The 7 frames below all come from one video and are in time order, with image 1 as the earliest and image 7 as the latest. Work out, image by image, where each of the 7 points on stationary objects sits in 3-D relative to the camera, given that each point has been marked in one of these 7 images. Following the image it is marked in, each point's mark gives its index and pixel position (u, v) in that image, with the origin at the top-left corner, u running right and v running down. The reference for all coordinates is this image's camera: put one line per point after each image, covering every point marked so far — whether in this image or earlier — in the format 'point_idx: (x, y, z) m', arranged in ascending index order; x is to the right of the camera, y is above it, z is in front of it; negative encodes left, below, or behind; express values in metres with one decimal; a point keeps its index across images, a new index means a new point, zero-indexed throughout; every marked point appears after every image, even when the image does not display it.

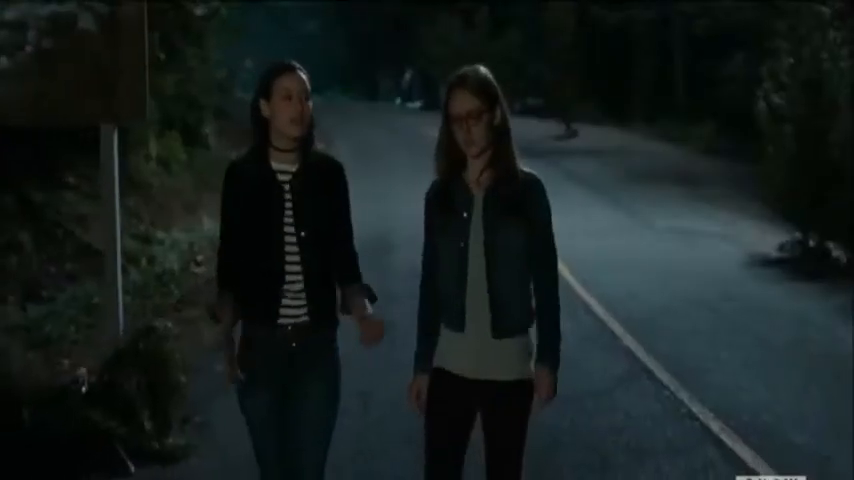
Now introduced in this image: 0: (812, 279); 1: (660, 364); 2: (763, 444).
0: (+3.9, -0.4, +14.8) m
1: (+1.5, -0.8, +9.5) m
2: (+1.7, -1.0, +7.4) m
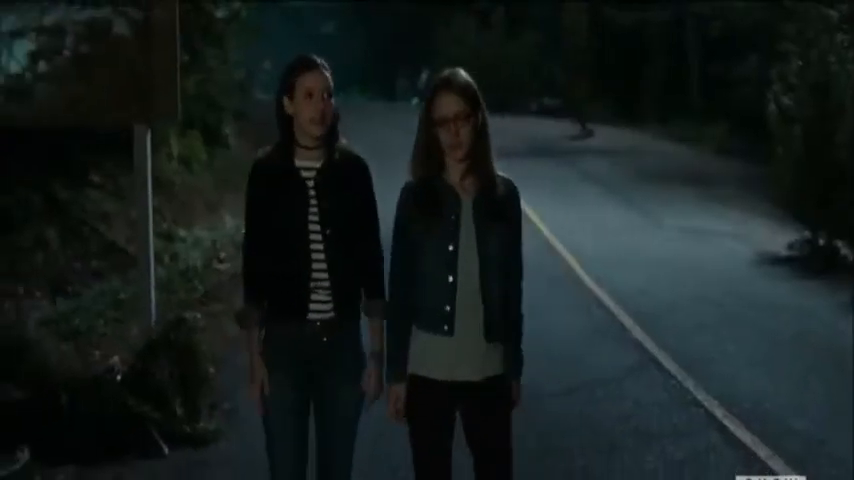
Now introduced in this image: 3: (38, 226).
0: (+4.1, -0.4, +15.2) m
1: (+1.6, -0.8, +9.8) m
2: (+1.8, -1.0, +7.7) m
3: (-3.7, +0.1, +13.6) m
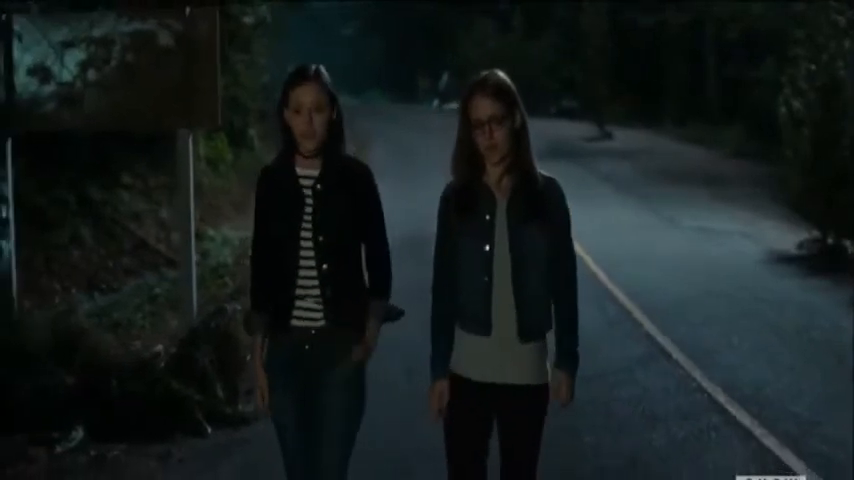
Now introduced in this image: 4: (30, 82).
0: (+4.3, -0.4, +15.7) m
1: (+1.8, -0.8, +10.4) m
2: (+1.9, -1.0, +8.3) m
3: (-3.5, +0.2, +14.2) m
4: (-2.6, +1.0, +9.5) m
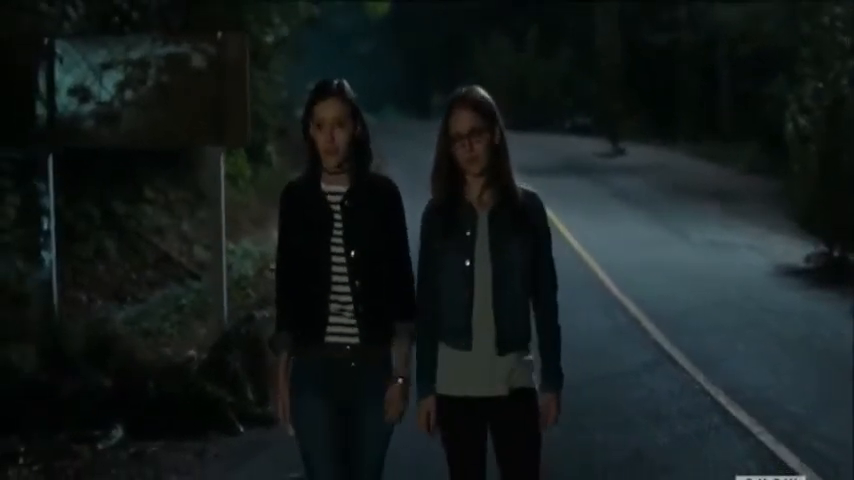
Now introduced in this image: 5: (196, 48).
0: (+4.5, -0.5, +16.1) m
1: (+1.9, -0.8, +10.9) m
2: (+2.0, -1.0, +8.8) m
3: (-3.3, 0.0, +14.8) m
4: (-2.5, +1.0, +10.0) m
5: (-1.6, +1.3, +10.0) m
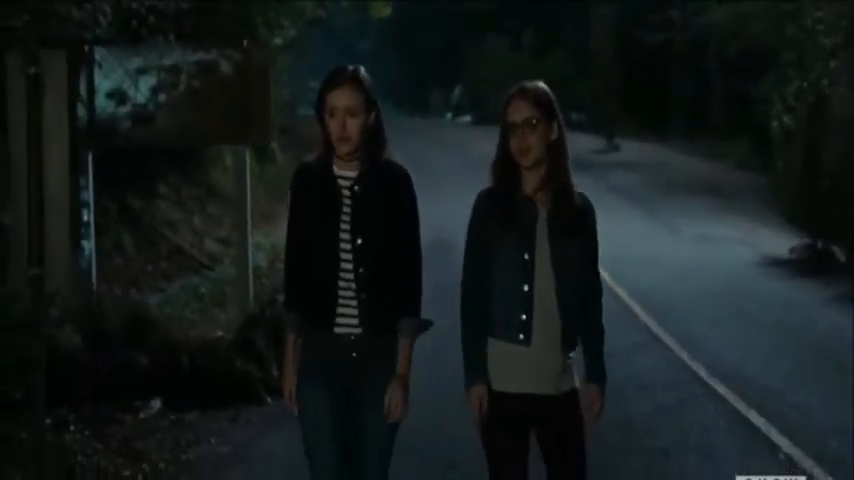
0: (+4.5, -0.4, +17.0) m
1: (+2.0, -0.8, +11.8) m
2: (+2.0, -1.0, +9.7) m
3: (-3.3, +0.1, +15.7) m
4: (-2.4, +1.0, +10.9) m
5: (-1.5, +1.4, +10.9) m
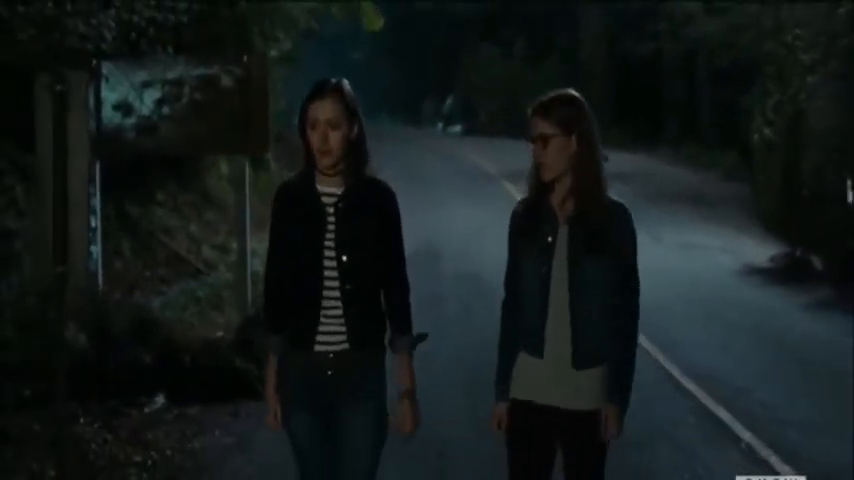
0: (+4.4, -0.5, +17.6) m
1: (+1.9, -0.8, +12.3) m
2: (+2.0, -1.0, +10.2) m
3: (-3.4, 0.0, +16.2) m
4: (-2.5, +1.0, +11.5) m
5: (-1.6, +1.3, +11.4) m
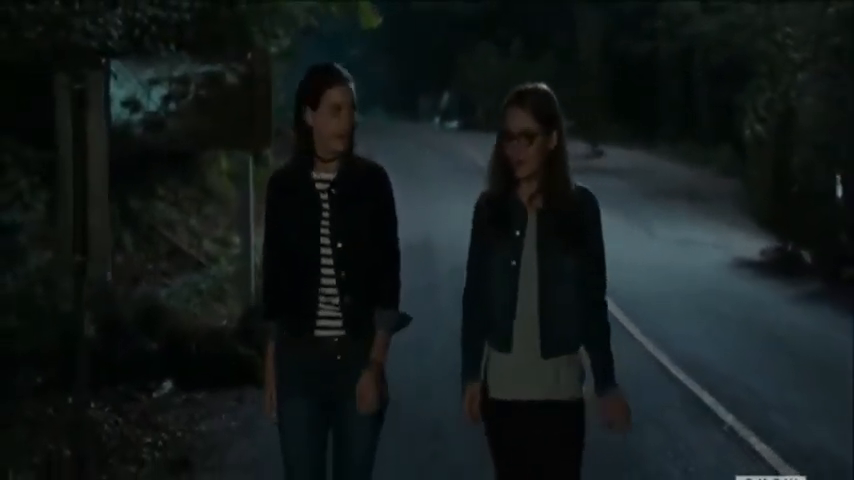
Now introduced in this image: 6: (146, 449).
0: (+4.4, -0.5, +18.0) m
1: (+1.9, -0.8, +12.7) m
2: (+2.0, -1.0, +10.6) m
3: (-3.4, +0.1, +16.5) m
4: (-2.5, +1.0, +11.8) m
5: (-1.6, +1.4, +11.8) m
6: (-1.5, -1.1, +8.0) m
